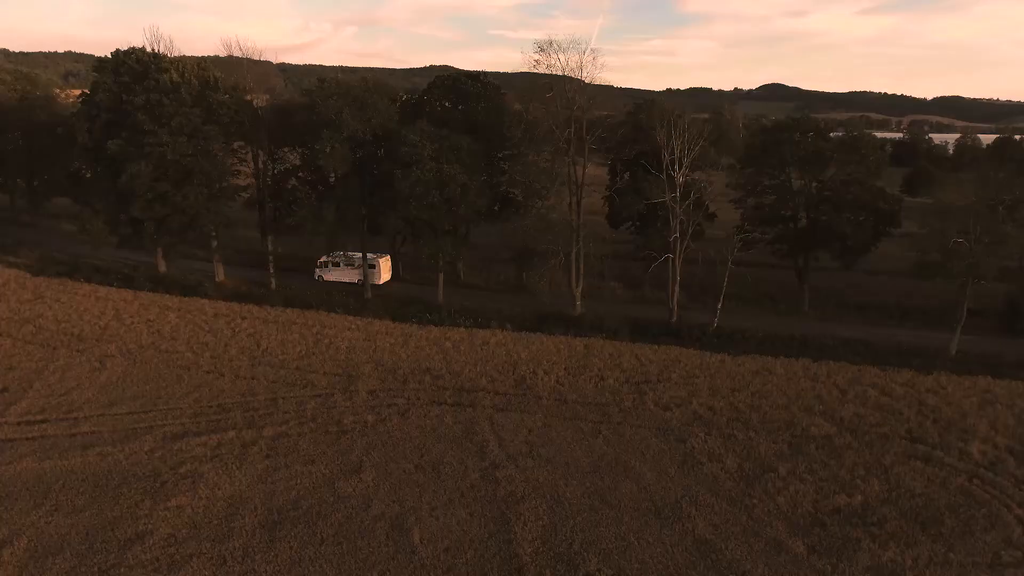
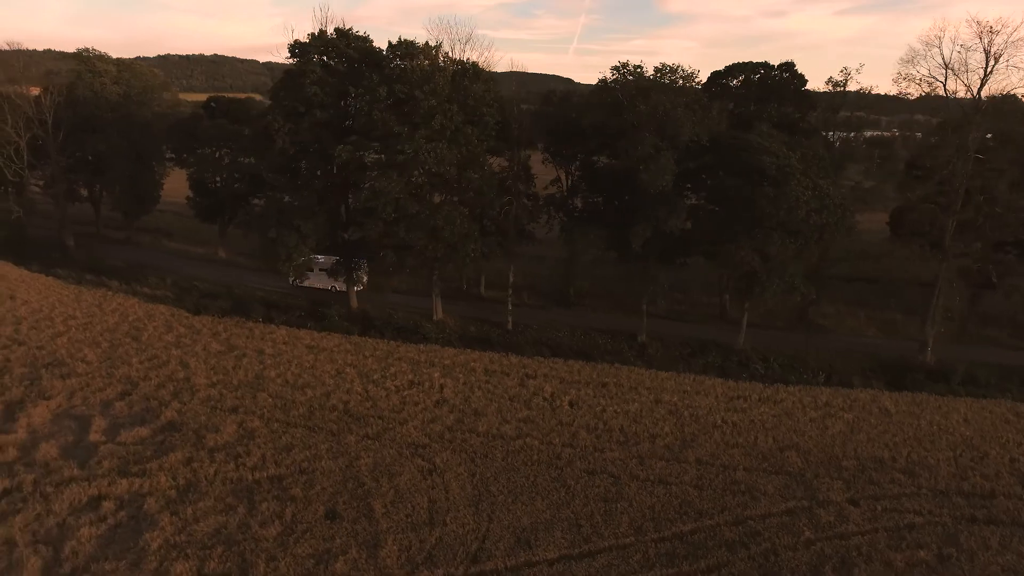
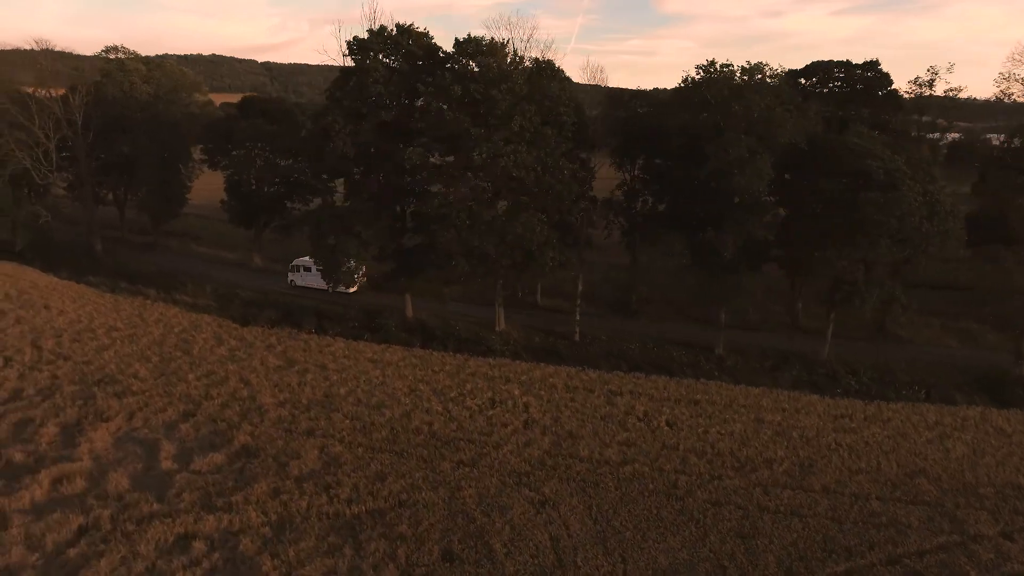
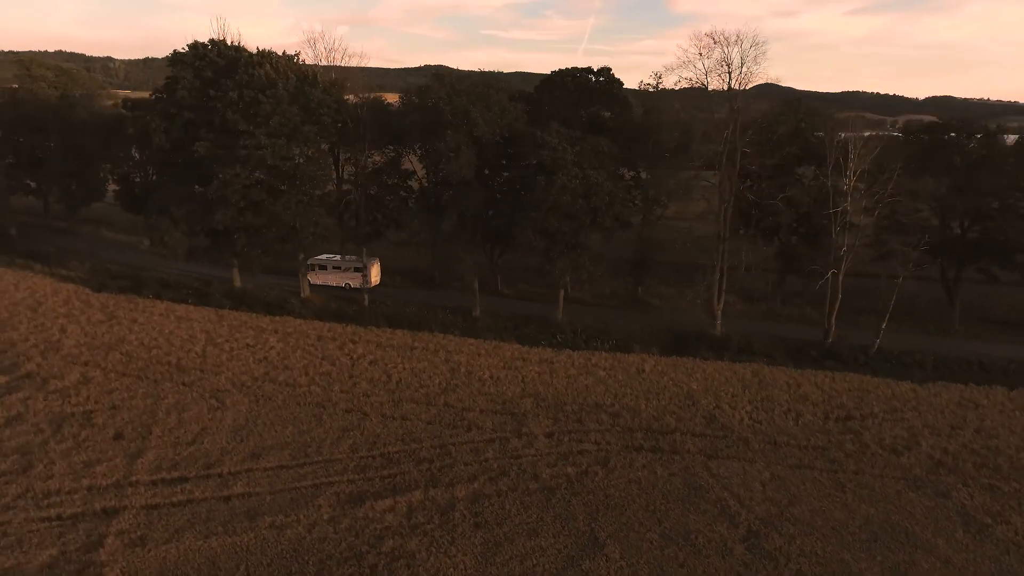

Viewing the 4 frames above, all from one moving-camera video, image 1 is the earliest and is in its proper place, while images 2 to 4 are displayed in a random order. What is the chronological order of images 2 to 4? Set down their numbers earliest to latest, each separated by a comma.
4, 2, 3
